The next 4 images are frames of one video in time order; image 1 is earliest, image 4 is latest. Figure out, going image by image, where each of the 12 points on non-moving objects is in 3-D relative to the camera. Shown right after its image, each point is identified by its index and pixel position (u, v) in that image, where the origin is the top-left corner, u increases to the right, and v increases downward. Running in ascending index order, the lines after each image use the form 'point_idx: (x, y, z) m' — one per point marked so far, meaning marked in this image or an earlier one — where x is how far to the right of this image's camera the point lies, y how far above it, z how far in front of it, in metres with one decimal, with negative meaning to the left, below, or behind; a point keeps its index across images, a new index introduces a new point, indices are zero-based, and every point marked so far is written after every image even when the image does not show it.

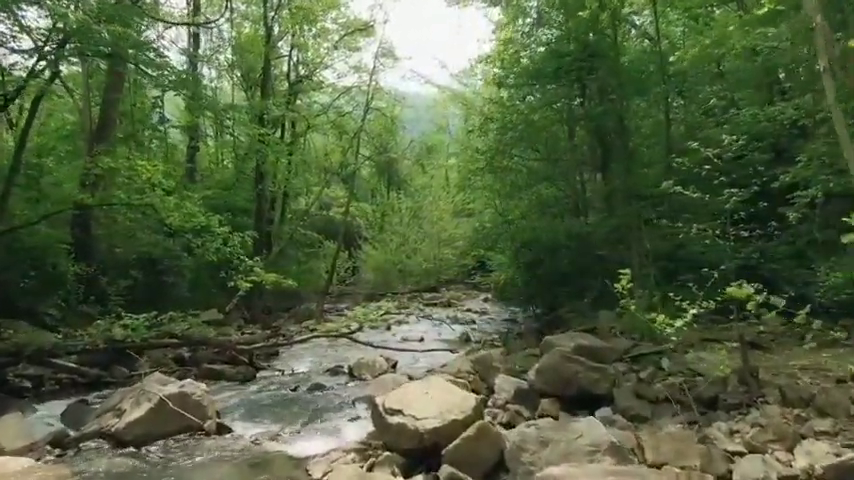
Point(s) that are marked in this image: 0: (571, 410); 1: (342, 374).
0: (+1.7, -2.1, +8.0) m
1: (-1.7, -2.6, +12.9) m
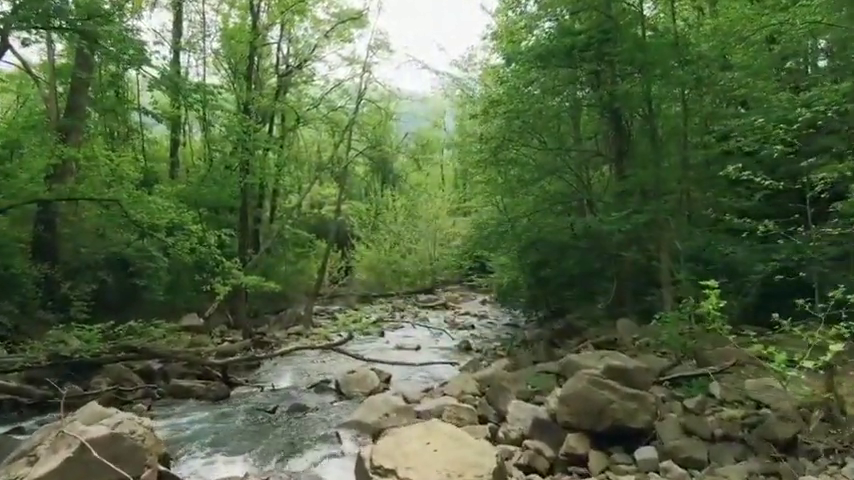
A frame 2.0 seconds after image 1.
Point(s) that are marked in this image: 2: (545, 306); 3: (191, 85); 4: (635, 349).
0: (+1.7, -2.1, +6.5) m
1: (-1.7, -2.6, +11.4) m
2: (+3.2, -1.8, +17.5) m
3: (-5.1, +3.3, +14.2) m
4: (+3.1, -1.7, +9.8) m
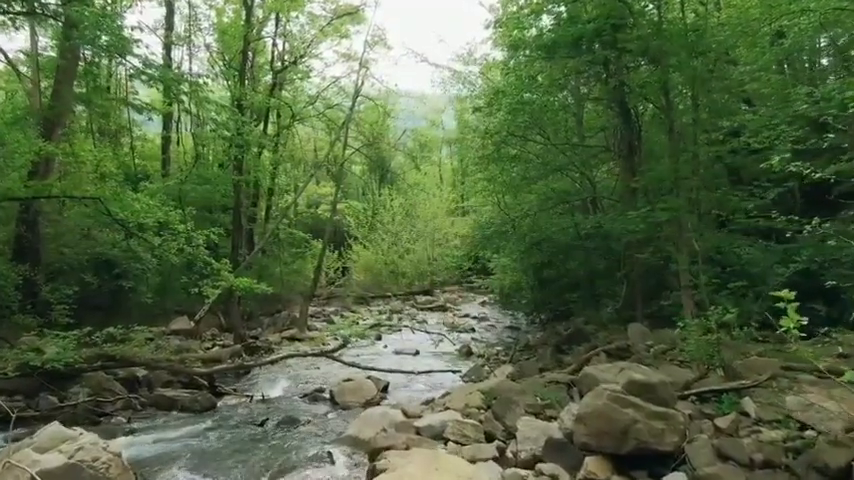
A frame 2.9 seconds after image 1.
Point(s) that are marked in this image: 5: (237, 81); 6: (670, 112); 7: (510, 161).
0: (+1.8, -2.1, +5.8) m
1: (-1.7, -2.6, +10.7) m
2: (+3.1, -1.8, +16.9) m
3: (-5.1, +3.3, +13.5) m
4: (+3.1, -1.7, +9.2) m
5: (-5.8, +4.8, +19.8) m
6: (+4.4, +2.3, +11.7) m
7: (+1.9, +1.8, +15.0) m
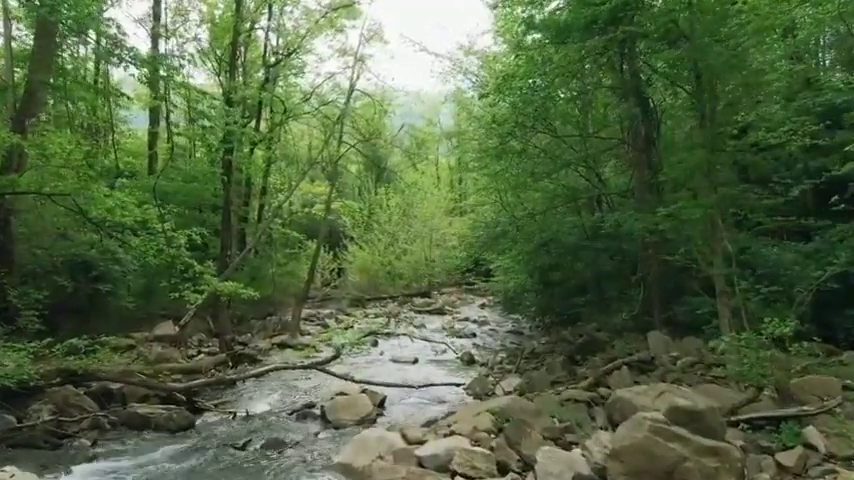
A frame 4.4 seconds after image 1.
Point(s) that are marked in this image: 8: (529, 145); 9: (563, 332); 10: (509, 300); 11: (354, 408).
0: (+1.8, -2.1, +4.8) m
1: (-1.7, -2.6, +9.7) m
2: (+3.1, -1.8, +15.9) m
3: (-5.1, +3.3, +12.4) m
4: (+3.2, -1.7, +8.2) m
5: (-5.8, +4.8, +18.8) m
6: (+4.4, +2.3, +10.8) m
7: (+1.9, +1.8, +14.0) m
8: (+2.1, +2.0, +13.8) m
9: (+3.2, -2.1, +15.2) m
10: (+2.3, -1.7, +18.4) m
11: (-1.1, -2.4, +9.6) m
